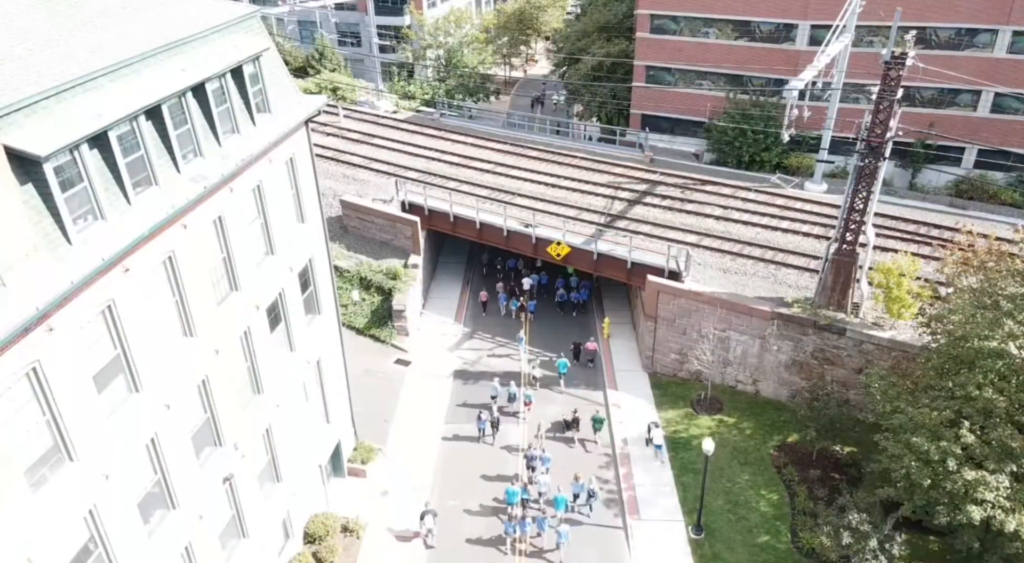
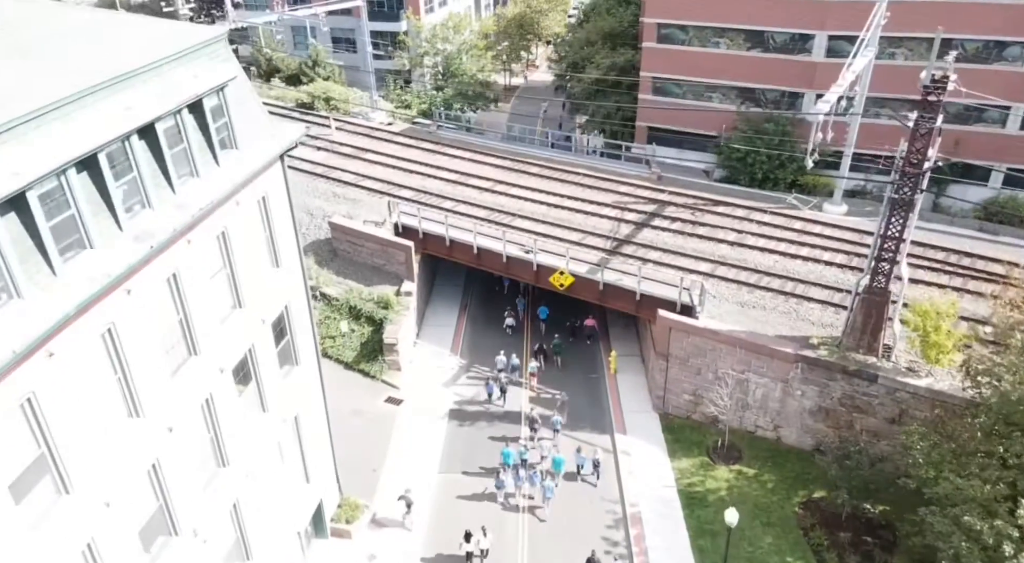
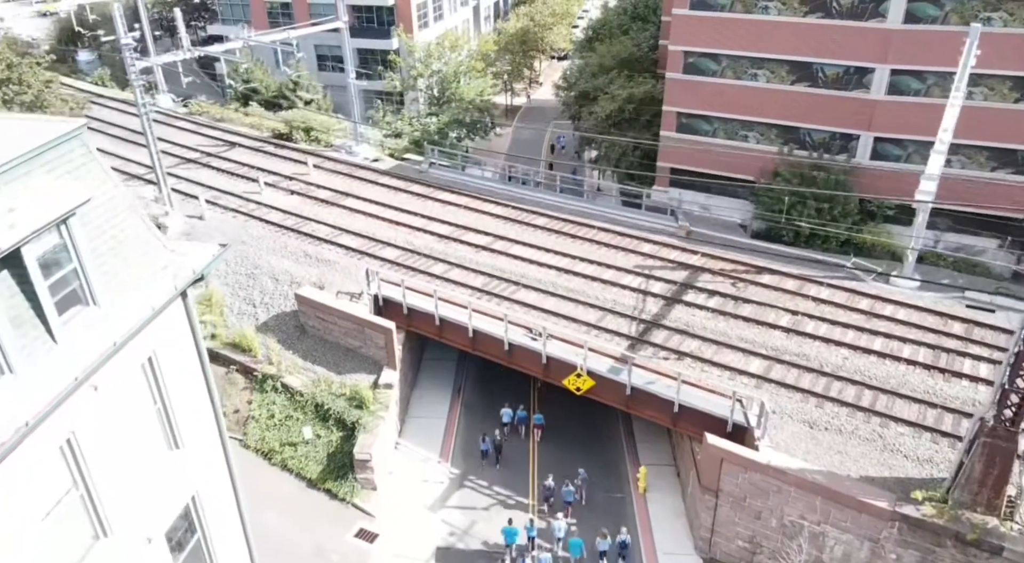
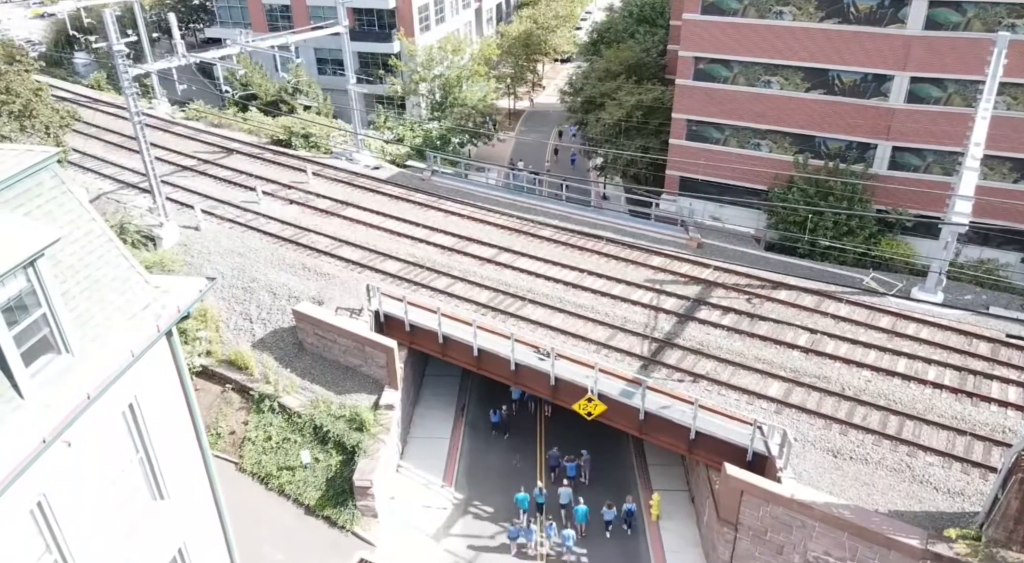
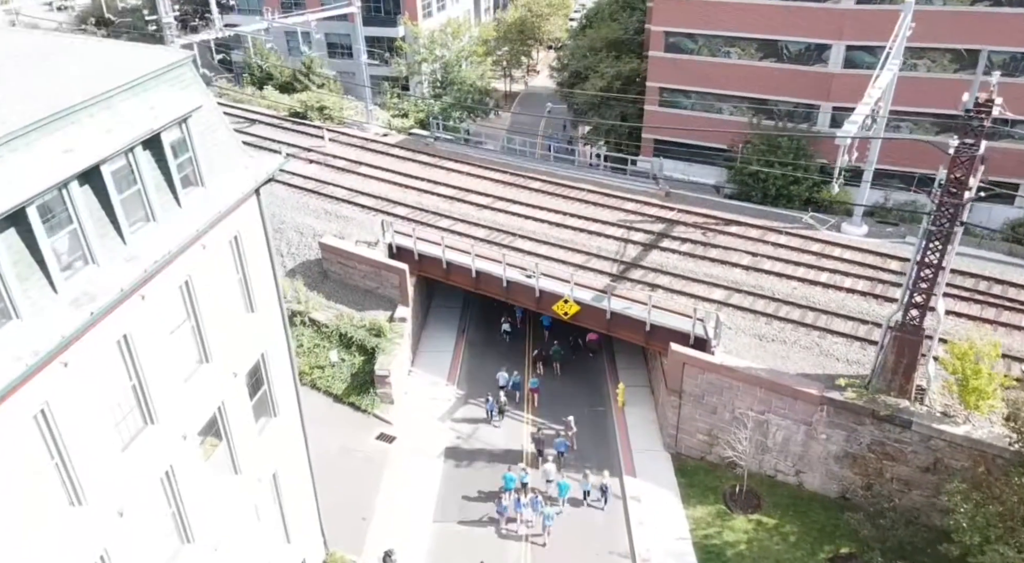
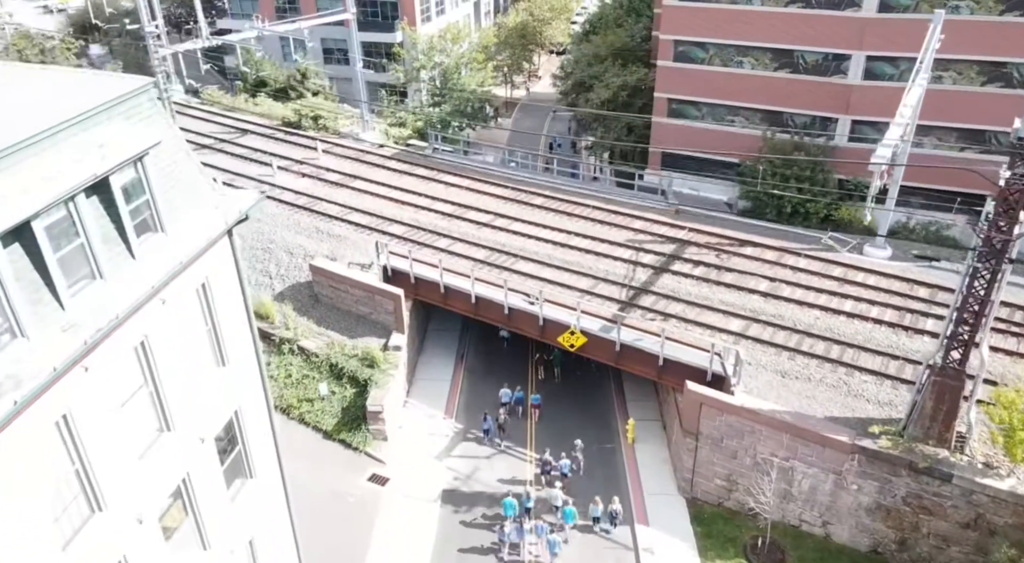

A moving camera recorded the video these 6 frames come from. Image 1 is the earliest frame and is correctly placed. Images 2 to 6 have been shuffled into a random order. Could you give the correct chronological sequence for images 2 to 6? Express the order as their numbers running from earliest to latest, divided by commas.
2, 5, 6, 3, 4
